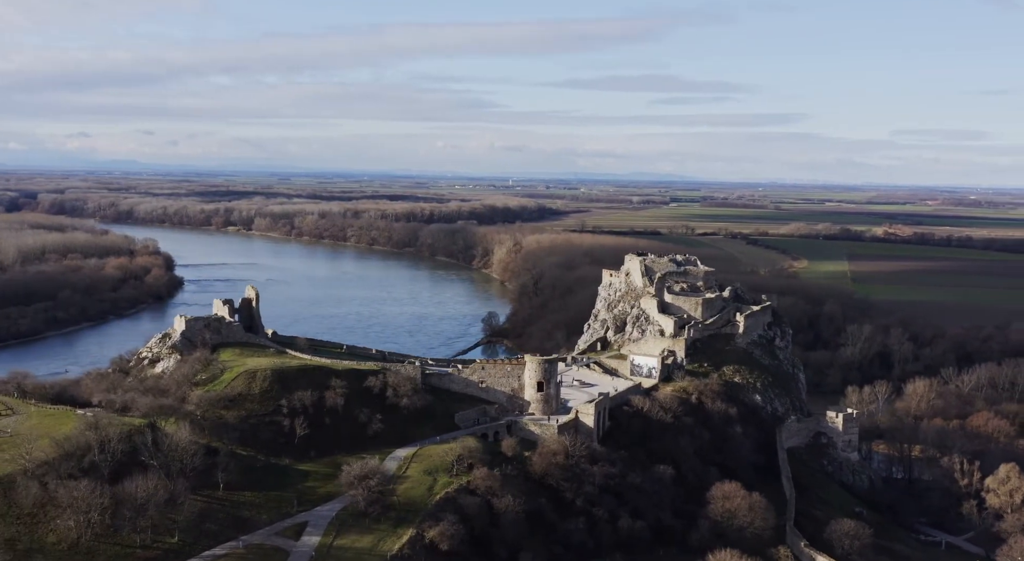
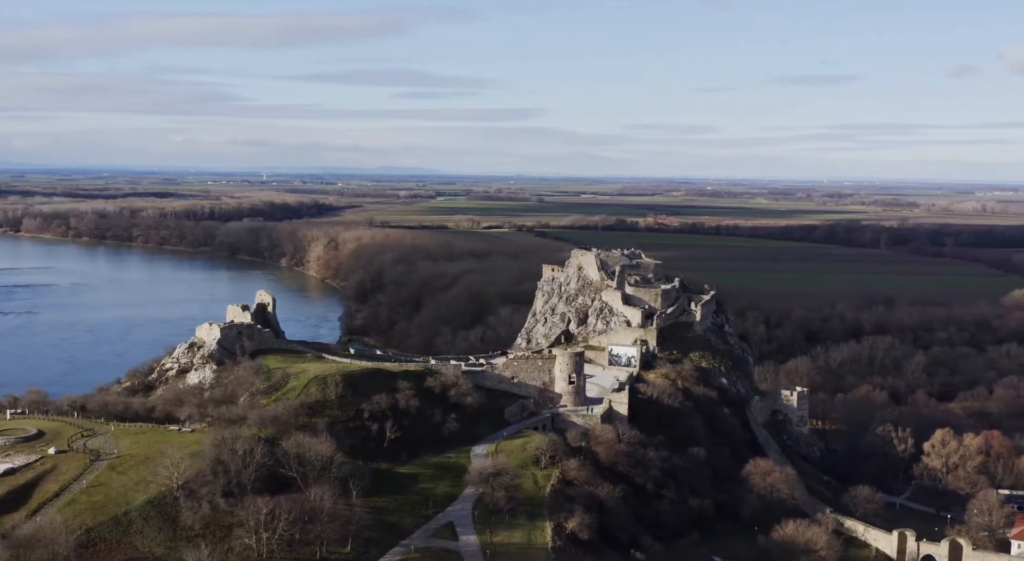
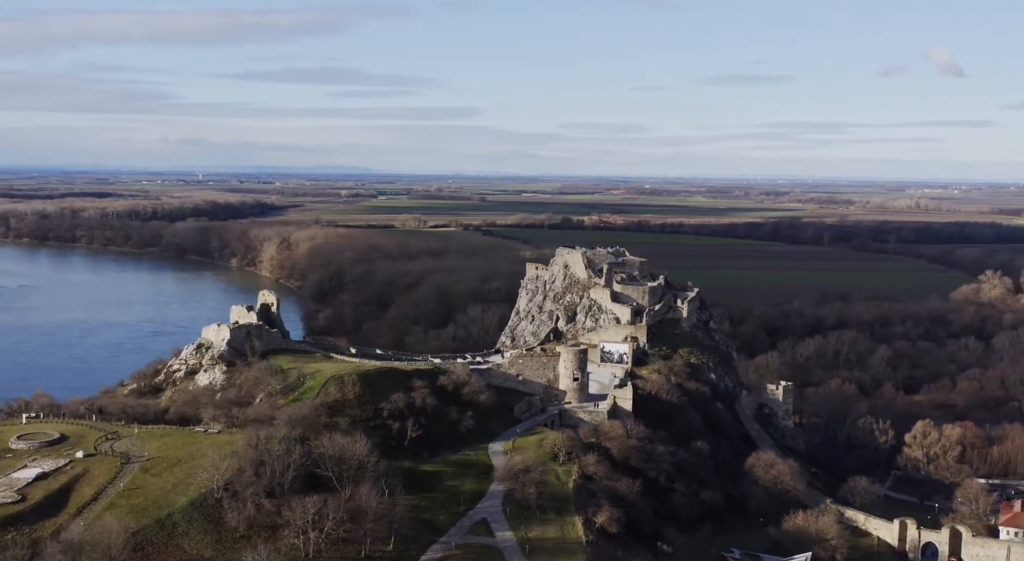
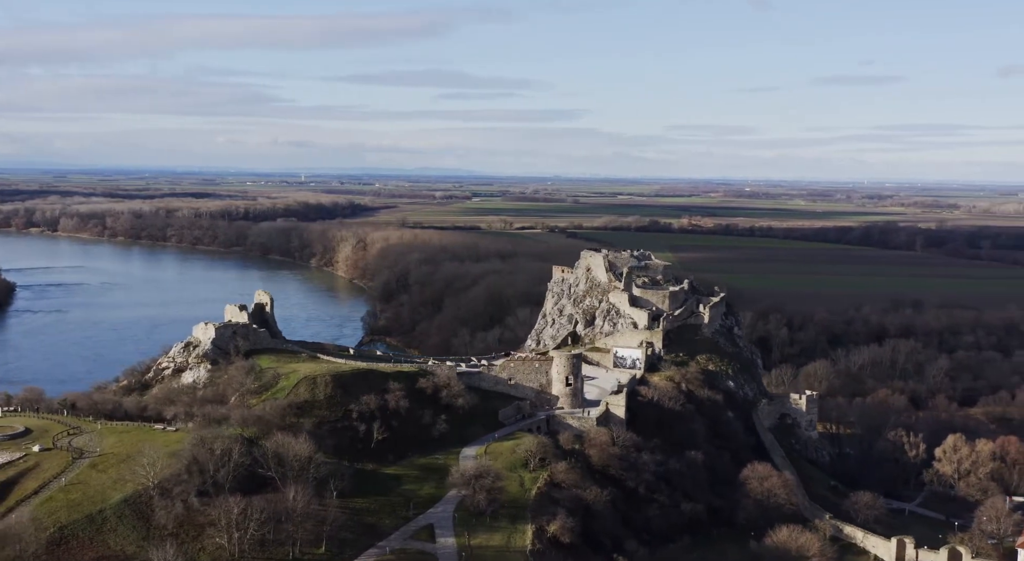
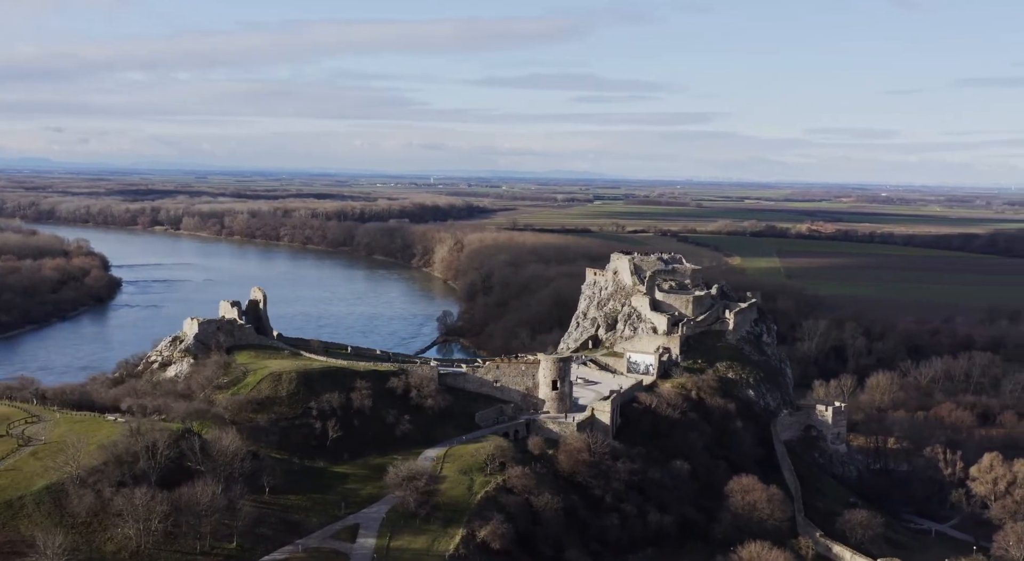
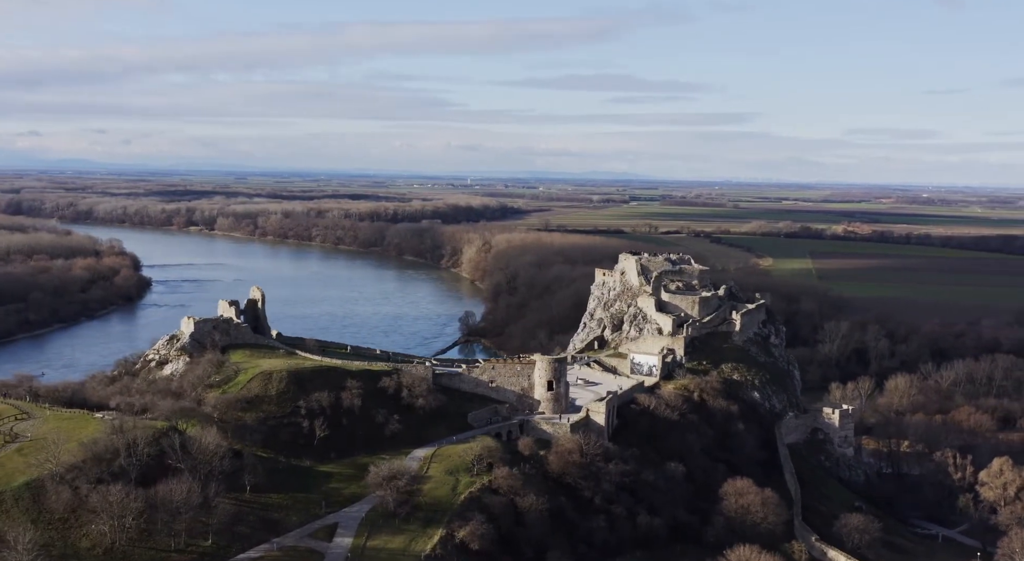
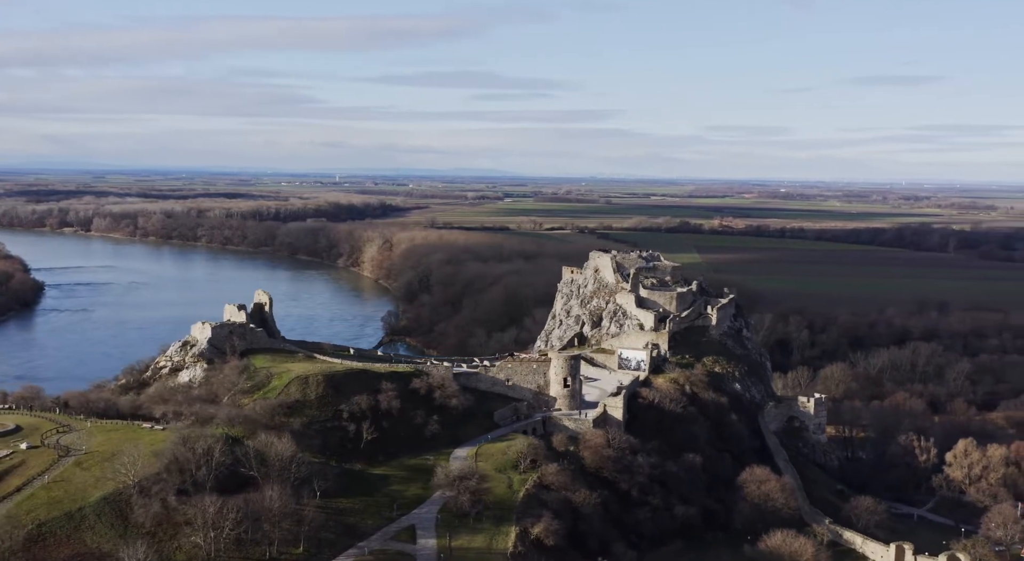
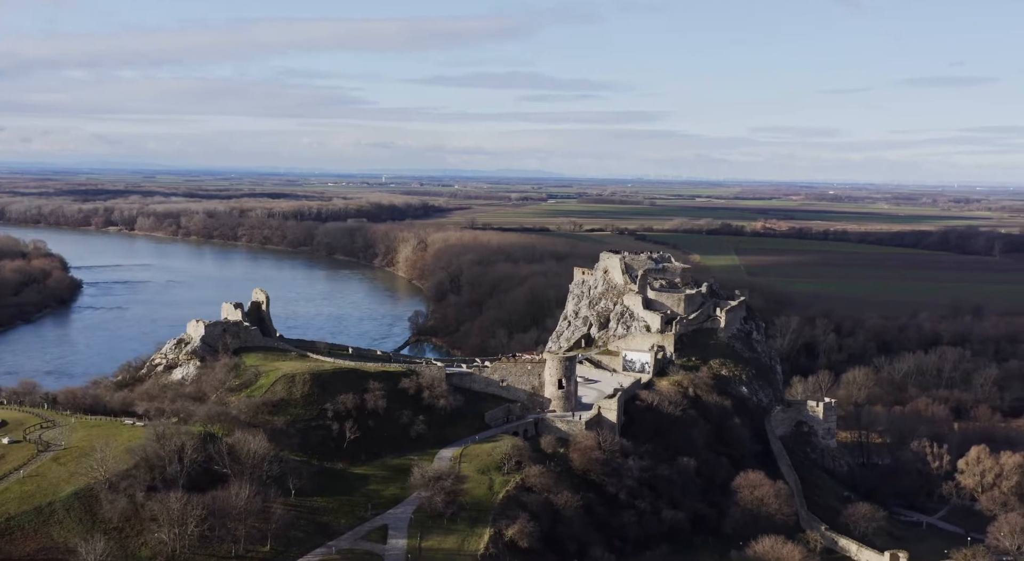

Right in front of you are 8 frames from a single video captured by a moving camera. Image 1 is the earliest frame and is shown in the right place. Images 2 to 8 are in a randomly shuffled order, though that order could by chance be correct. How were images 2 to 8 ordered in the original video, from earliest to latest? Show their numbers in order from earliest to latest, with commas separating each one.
6, 5, 8, 7, 4, 2, 3
